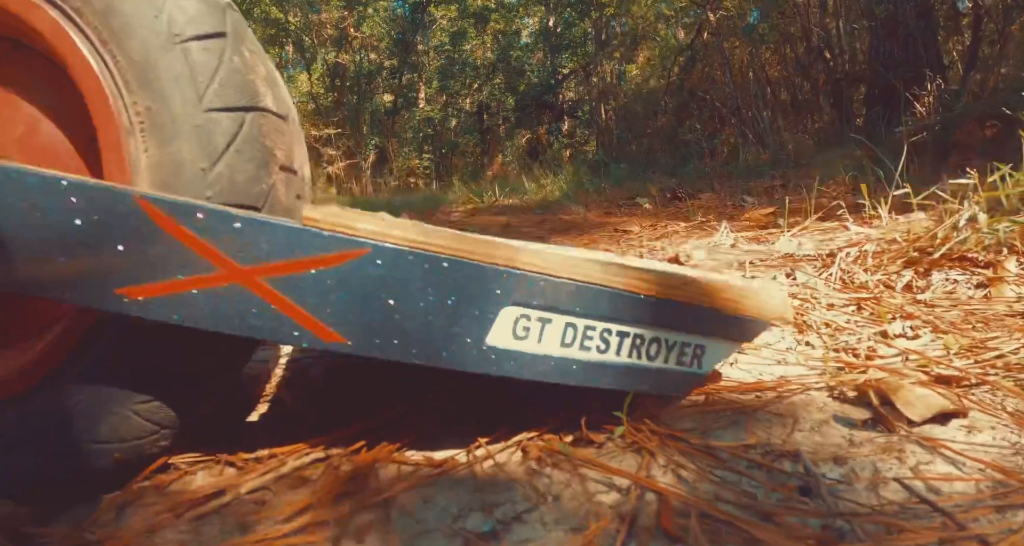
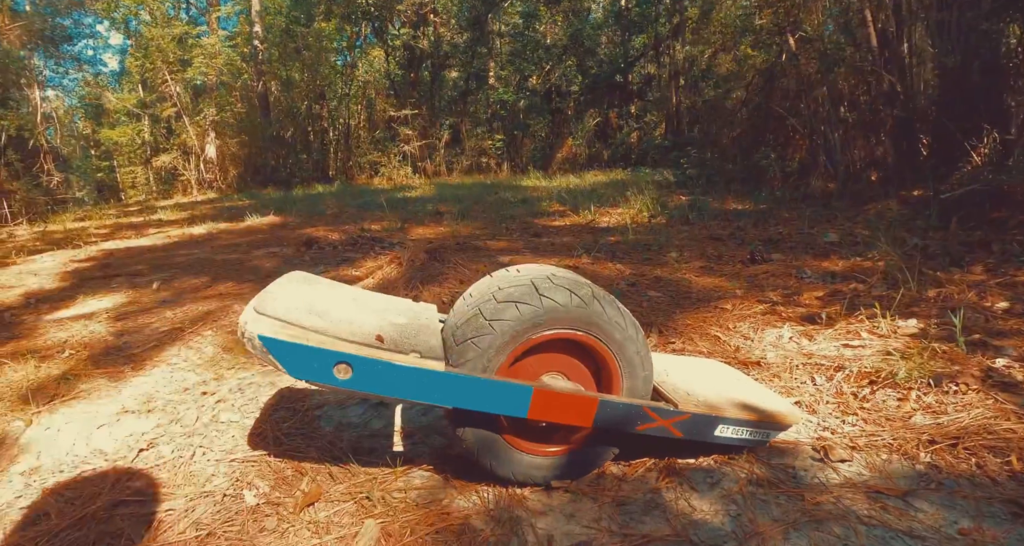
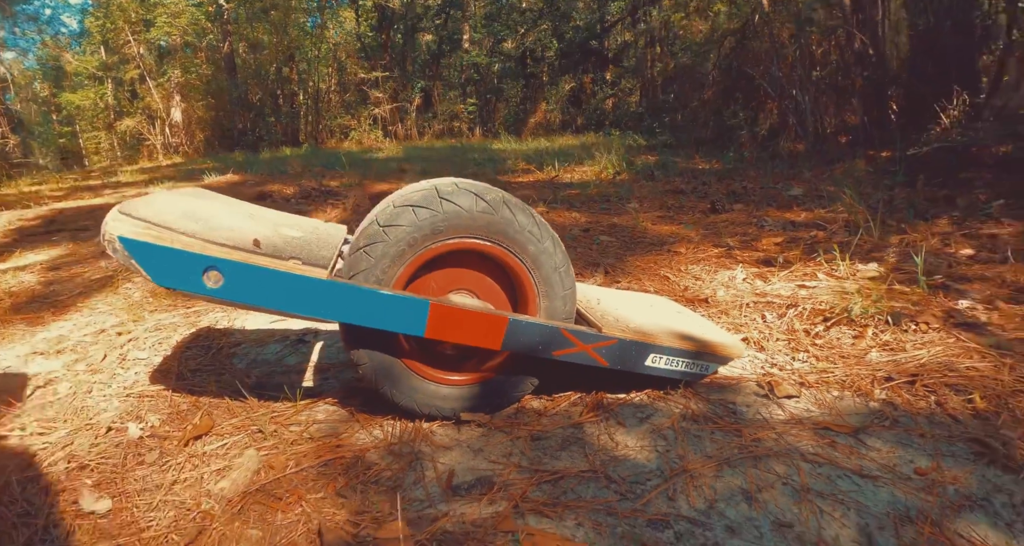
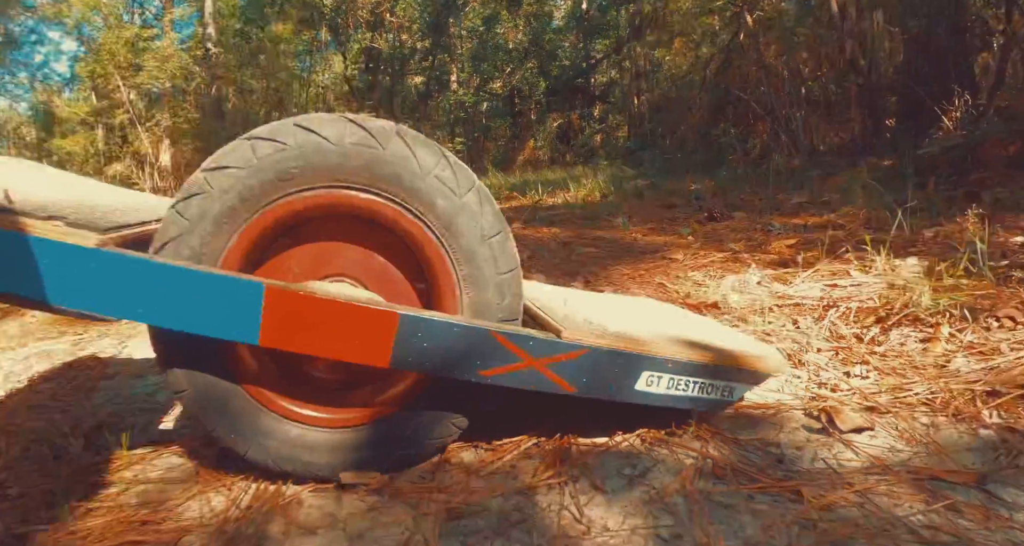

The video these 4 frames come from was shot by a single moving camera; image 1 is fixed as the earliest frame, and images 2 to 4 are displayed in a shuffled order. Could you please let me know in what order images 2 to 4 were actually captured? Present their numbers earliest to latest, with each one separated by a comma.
4, 2, 3
